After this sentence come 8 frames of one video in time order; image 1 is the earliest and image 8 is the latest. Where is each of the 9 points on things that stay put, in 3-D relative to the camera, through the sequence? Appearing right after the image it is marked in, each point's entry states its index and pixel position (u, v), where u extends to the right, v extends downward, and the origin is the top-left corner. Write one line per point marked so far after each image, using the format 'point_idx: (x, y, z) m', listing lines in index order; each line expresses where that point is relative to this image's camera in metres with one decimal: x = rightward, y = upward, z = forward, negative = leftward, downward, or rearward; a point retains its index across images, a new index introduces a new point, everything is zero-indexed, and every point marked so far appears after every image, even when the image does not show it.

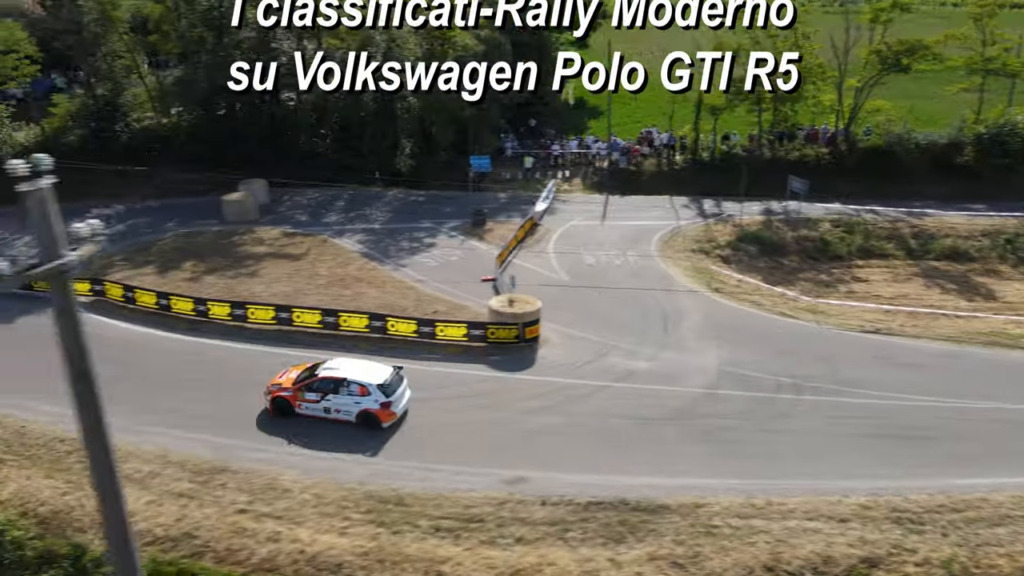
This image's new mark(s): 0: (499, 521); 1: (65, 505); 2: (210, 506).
0: (-0.2, -4.9, +15.2) m
1: (-9.6, -4.7, +15.7) m
2: (-6.4, -4.7, +15.6) m
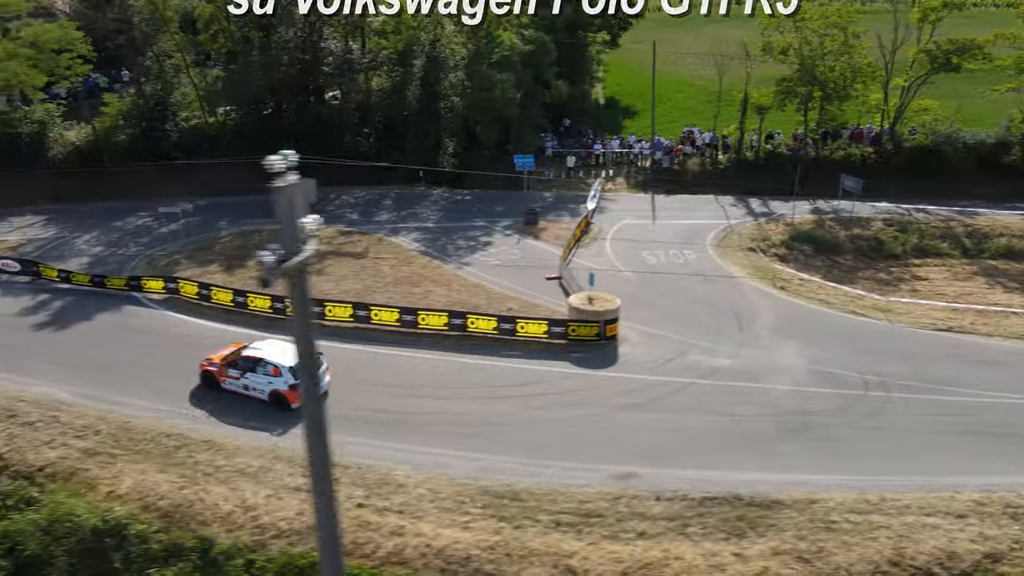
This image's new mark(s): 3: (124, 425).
0: (+2.2, -4.8, +15.4) m
1: (-7.1, -4.6, +15.9) m
2: (-4.0, -4.6, +15.8) m
3: (-9.8, -3.5, +18.6) m
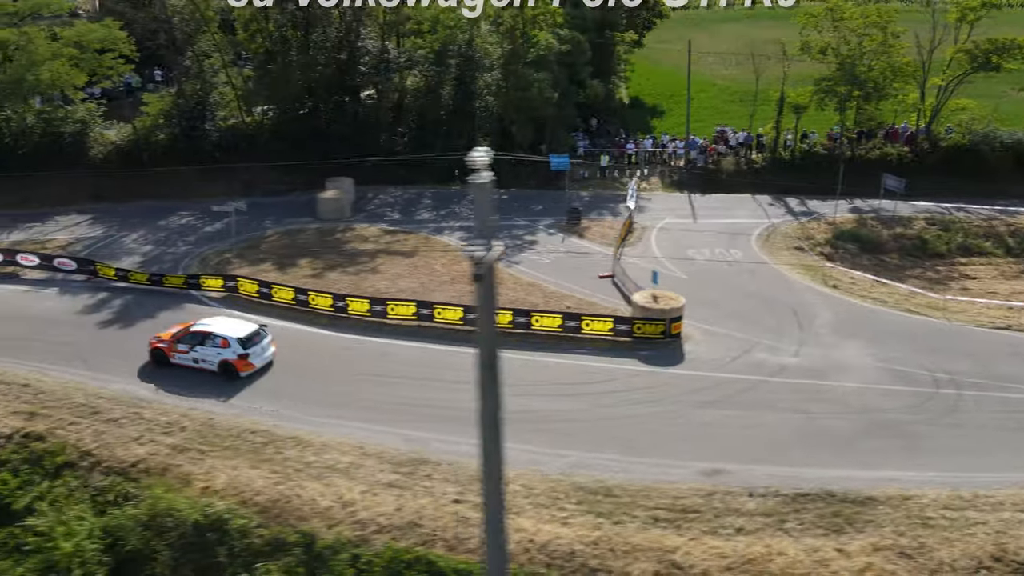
0: (+4.3, -4.7, +15.5) m
1: (-5.1, -4.5, +16.1) m
2: (-1.9, -4.5, +15.9) m
3: (-7.8, -3.4, +18.7) m
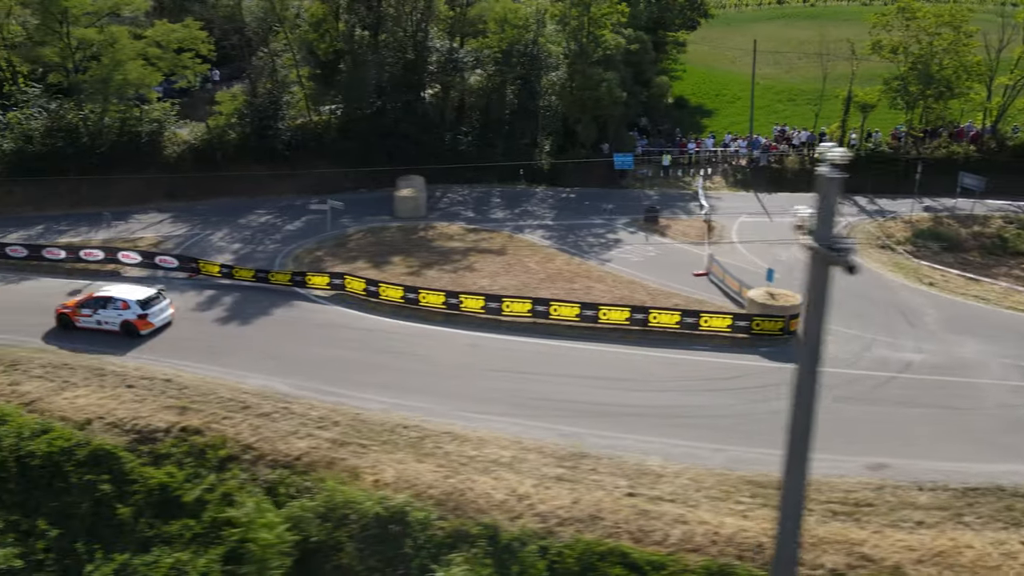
0: (+8.1, -4.7, +15.6) m
1: (-1.3, -4.4, +16.3) m
2: (+1.9, -4.5, +16.1) m
3: (-4.0, -3.3, +19.0) m
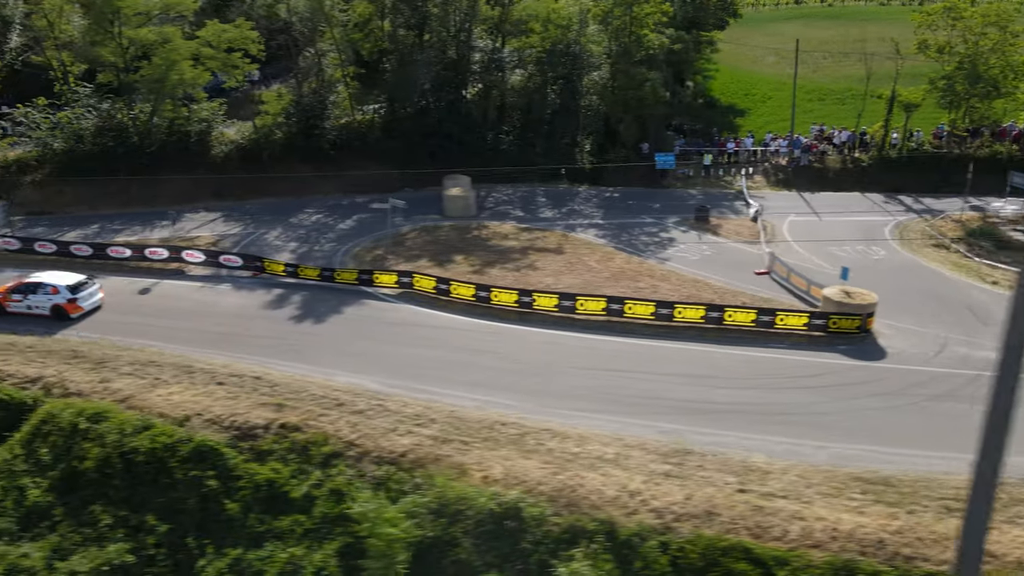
0: (+10.5, -4.6, +15.7) m
1: (+1.2, -4.4, +16.4) m
2: (+4.3, -4.4, +16.2) m
3: (-1.5, -3.3, +19.1) m
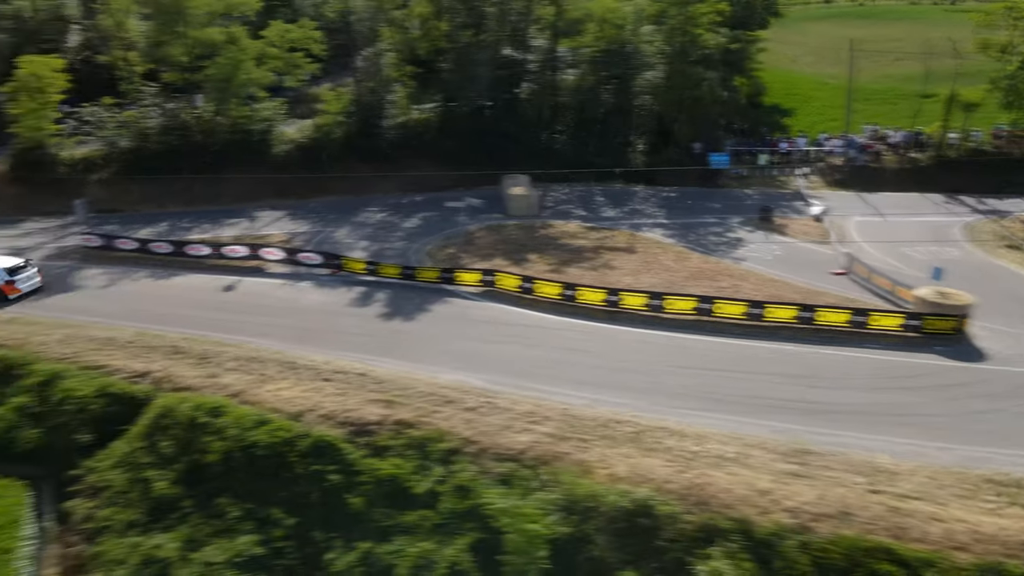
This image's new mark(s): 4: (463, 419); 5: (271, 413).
0: (+13.4, -4.6, +15.6) m
1: (+4.0, -4.3, +16.4) m
2: (+7.2, -4.4, +16.2) m
3: (+1.4, -3.2, +19.2) m
4: (-1.3, -3.4, +18.8) m
5: (-6.3, -3.3, +19.2) m
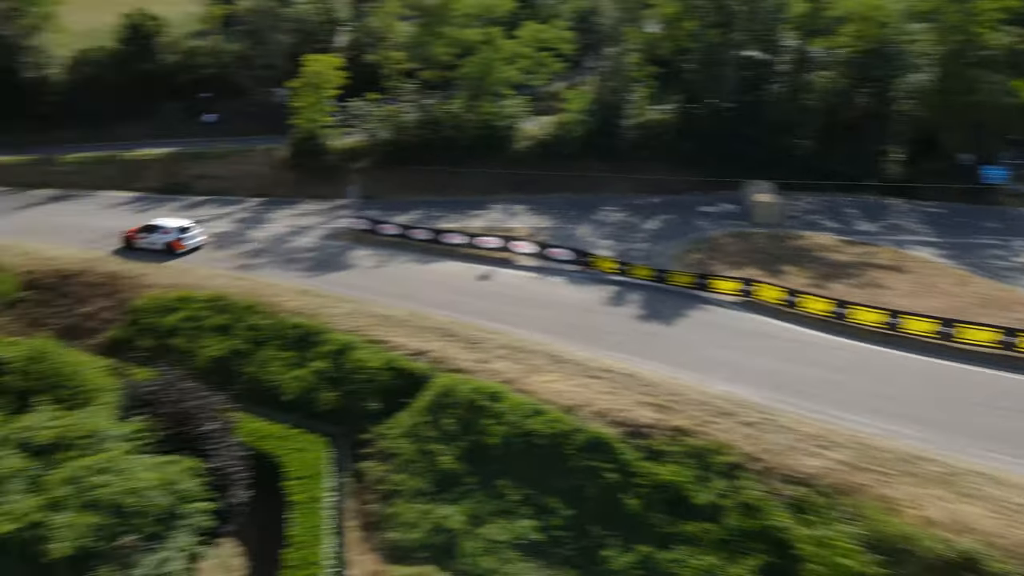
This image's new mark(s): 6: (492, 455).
0: (+19.0, -6.0, +11.5) m
1: (+10.2, -5.0, +14.5) m
2: (+13.2, -5.3, +13.6) m
3: (+8.4, -3.7, +17.8) m
4: (+5.7, -3.6, +18.1) m
5: (+0.9, -3.1, +19.6) m
6: (-0.6, -4.3, +18.8) m
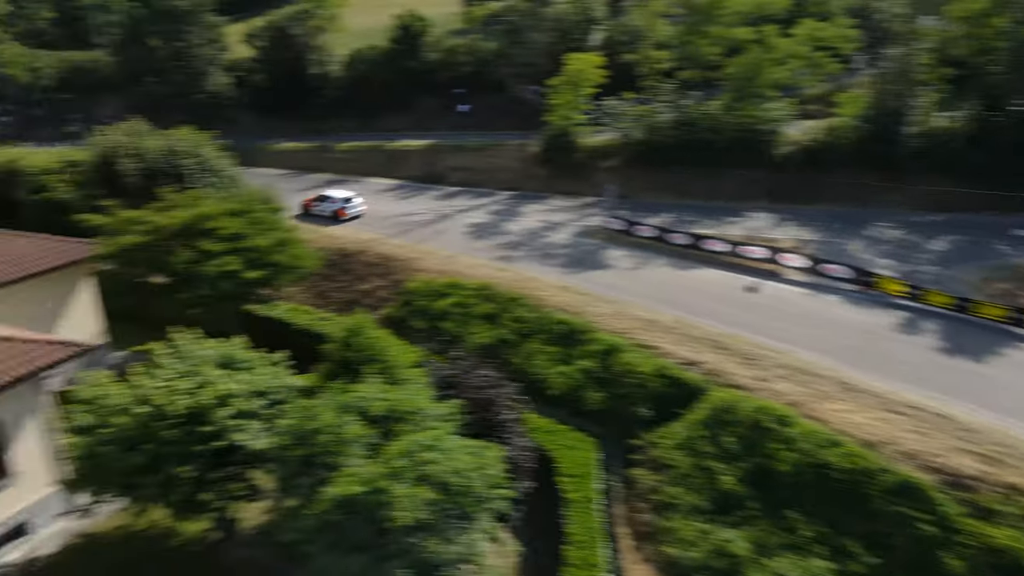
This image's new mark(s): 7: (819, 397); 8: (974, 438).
0: (+23.2, -8.0, +5.5) m
1: (+15.5, -6.2, +10.7) m
2: (+18.2, -6.8, +9.0) m
3: (+14.8, -4.8, +14.3) m
4: (+12.3, -4.5, +15.2) m
5: (+8.1, -3.6, +18.0) m
6: (+6.4, -4.7, +17.6) m
7: (+8.2, -2.9, +19.6) m
8: (+11.0, -3.6, +17.7) m
